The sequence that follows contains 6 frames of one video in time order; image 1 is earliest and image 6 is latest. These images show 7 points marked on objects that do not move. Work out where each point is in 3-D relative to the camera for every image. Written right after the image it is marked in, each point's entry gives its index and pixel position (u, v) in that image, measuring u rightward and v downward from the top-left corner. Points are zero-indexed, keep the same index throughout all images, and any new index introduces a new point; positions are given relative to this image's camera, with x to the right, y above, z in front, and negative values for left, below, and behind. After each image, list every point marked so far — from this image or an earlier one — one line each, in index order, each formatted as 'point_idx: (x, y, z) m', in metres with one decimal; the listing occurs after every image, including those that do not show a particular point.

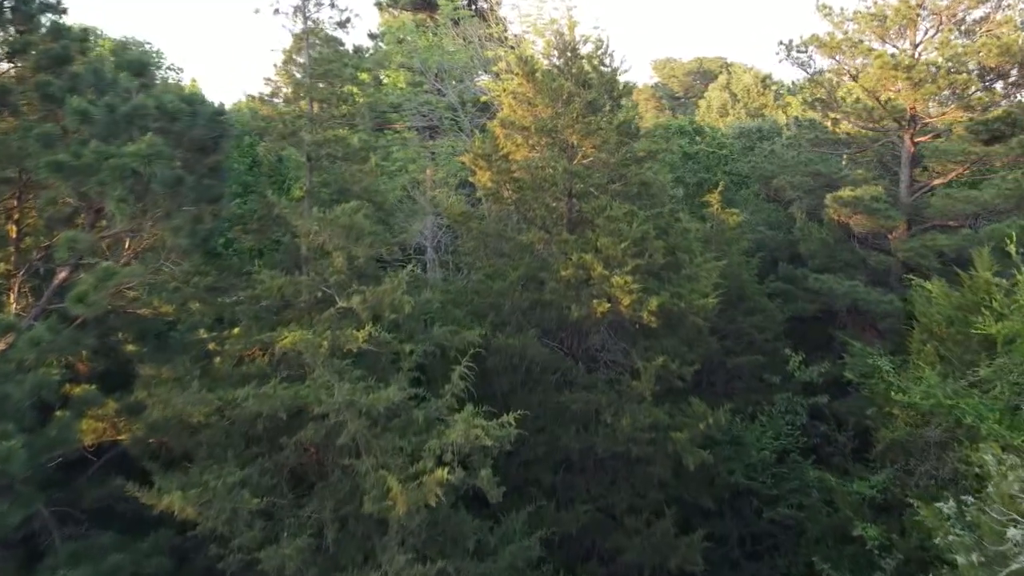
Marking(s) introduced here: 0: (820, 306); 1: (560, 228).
0: (+7.4, -0.4, +19.2) m
1: (+0.8, +1.0, +13.6) m
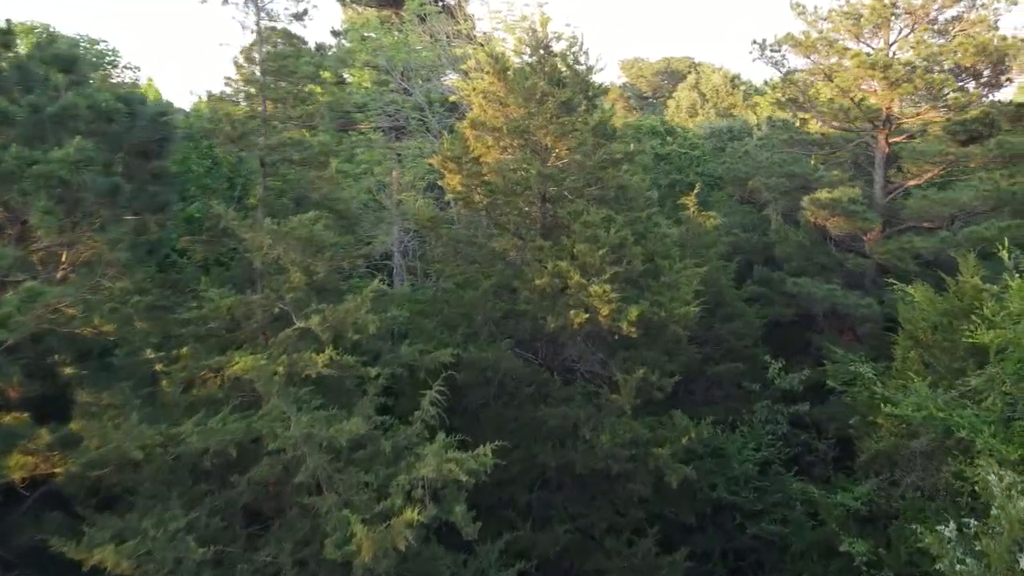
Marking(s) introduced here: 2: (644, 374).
0: (+6.8, -0.5, +18.9) m
1: (+0.3, +0.9, +12.9) m
2: (+2.0, -1.3, +12.1) m
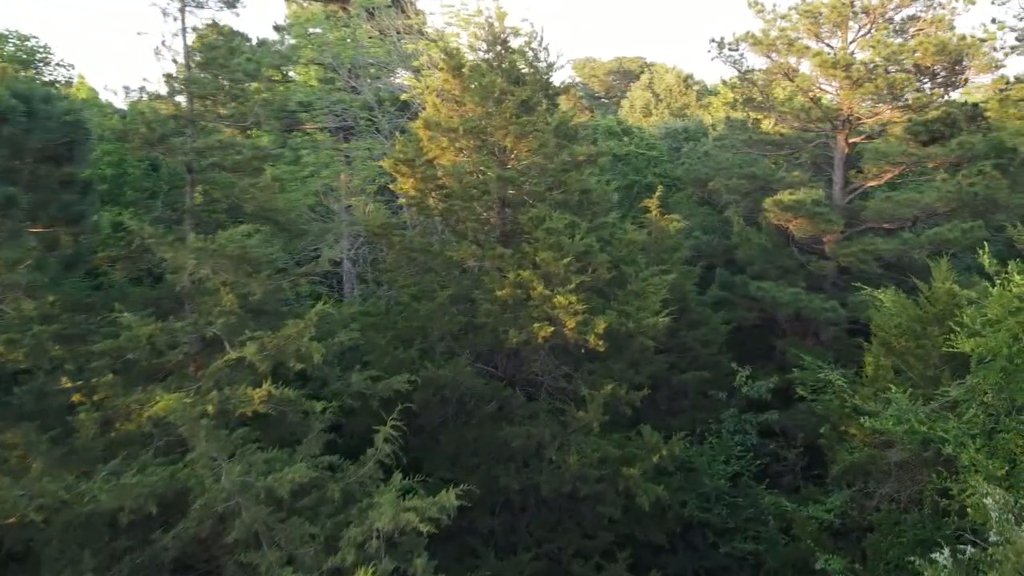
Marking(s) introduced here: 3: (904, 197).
0: (+5.8, -0.6, +18.5) m
1: (-0.3, +0.7, +12.1) m
2: (+1.4, -1.5, +11.5) m
3: (+8.5, +2.0, +17.4) m
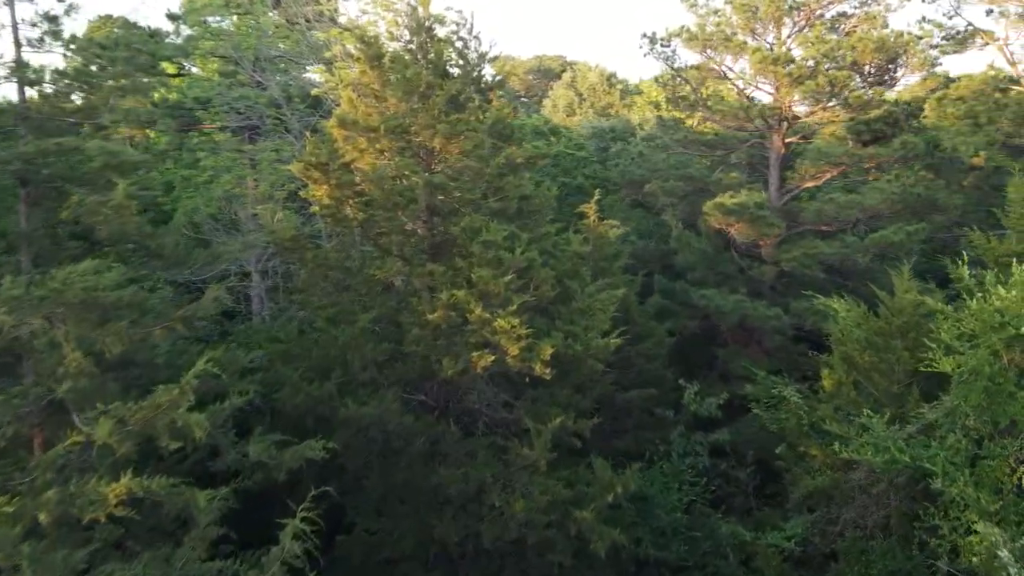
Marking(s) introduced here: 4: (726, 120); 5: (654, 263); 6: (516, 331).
0: (+4.2, -0.8, +17.6) m
1: (-1.2, +0.4, +10.7) m
2: (+0.6, -1.7, +10.2) m
3: (+7.0, +1.9, +16.7) m
4: (+5.0, +3.9, +18.6) m
5: (+3.5, +0.6, +19.3) m
6: (0.0, -0.5, +9.5) m
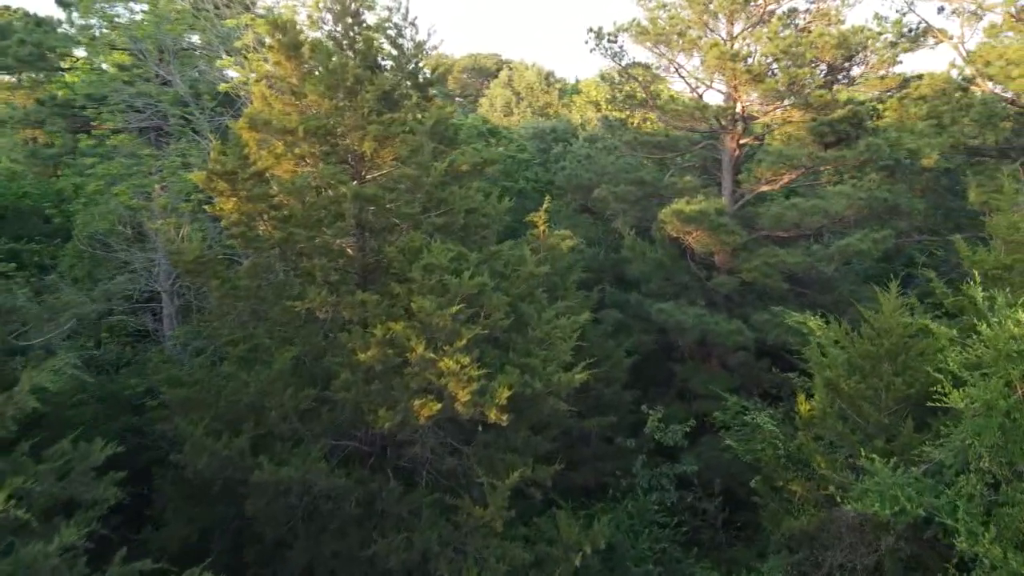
0: (+3.0, -1.0, +16.4) m
1: (-1.9, +0.1, +9.0) m
2: (+0.1, -2.0, +8.7) m
3: (+5.9, +1.6, +15.8) m
4: (+3.7, +3.7, +17.5) m
5: (+2.1, +0.3, +18.1) m
6: (-0.5, -0.8, +7.9) m
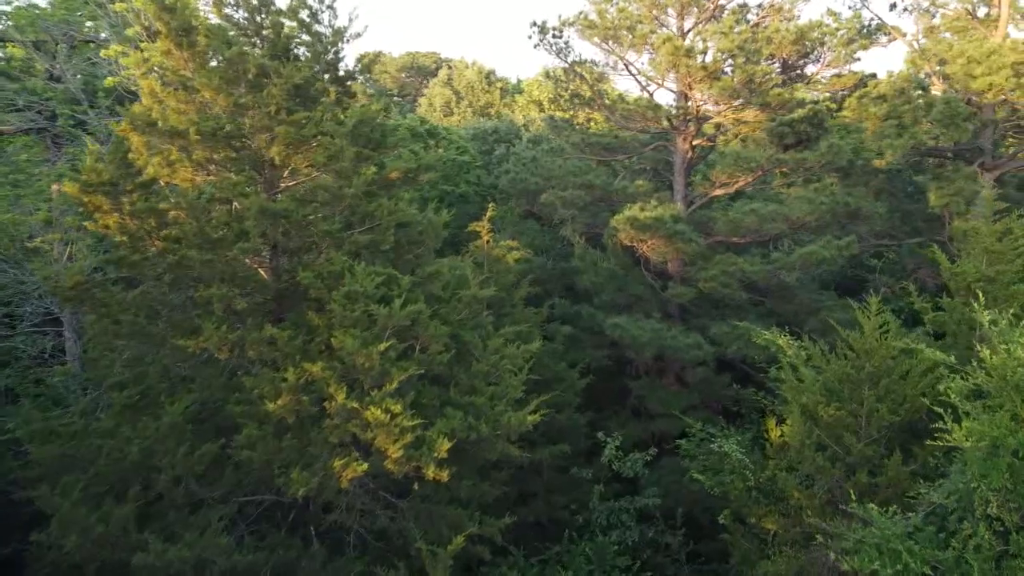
0: (+1.9, -1.3, +15.3) m
1: (-2.4, -0.2, +7.6) m
2: (-0.5, -2.3, +7.4) m
3: (+4.8, +1.5, +14.9) m
4: (+2.5, +3.5, +16.4) m
5: (+0.9, +0.1, +16.9) m
6: (-0.9, -1.1, +6.6) m
